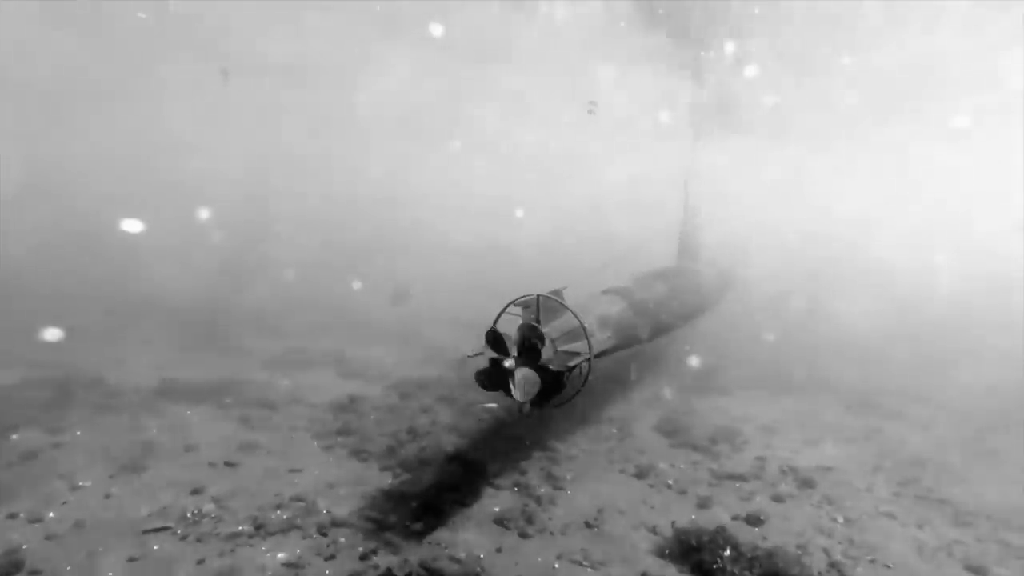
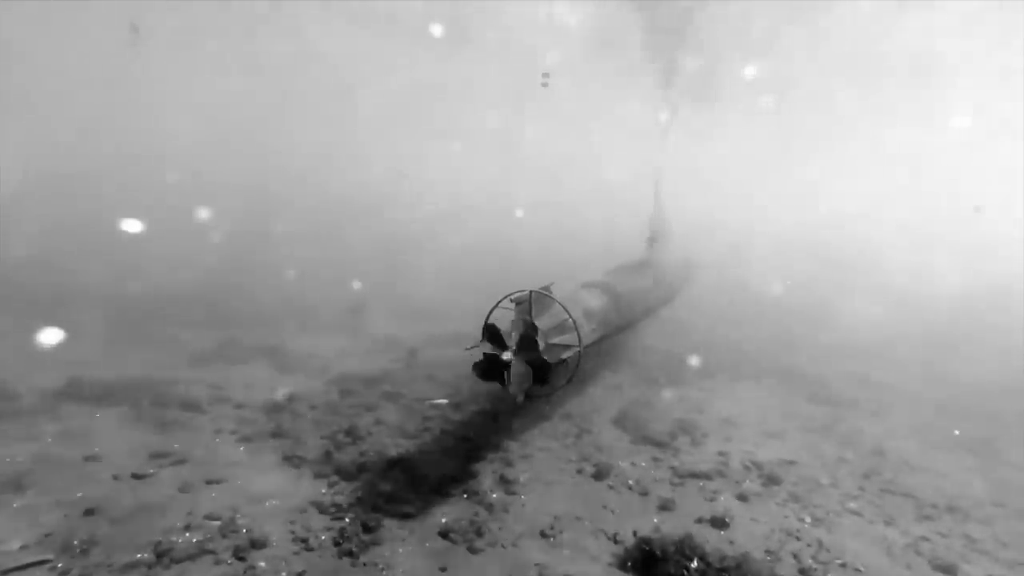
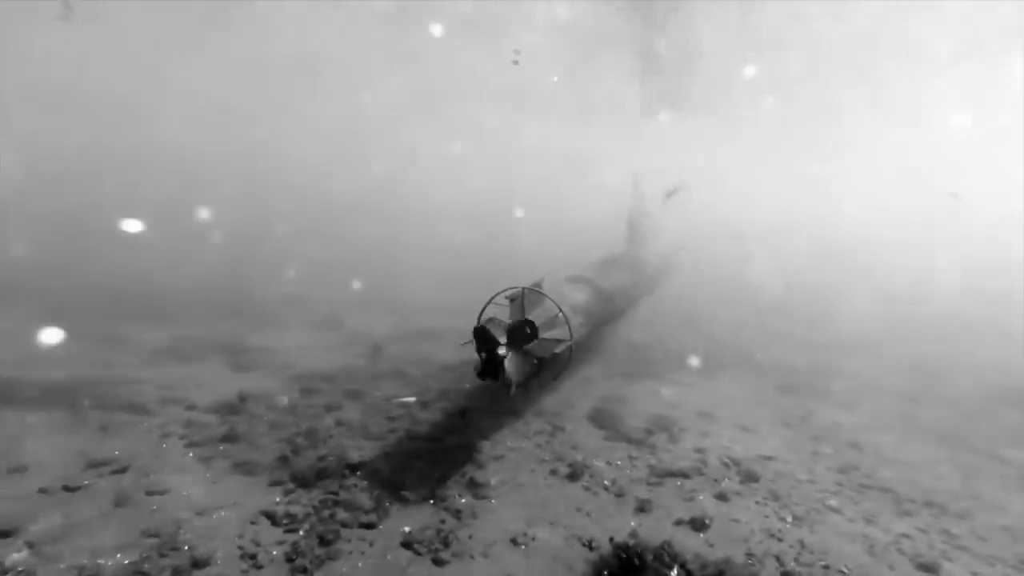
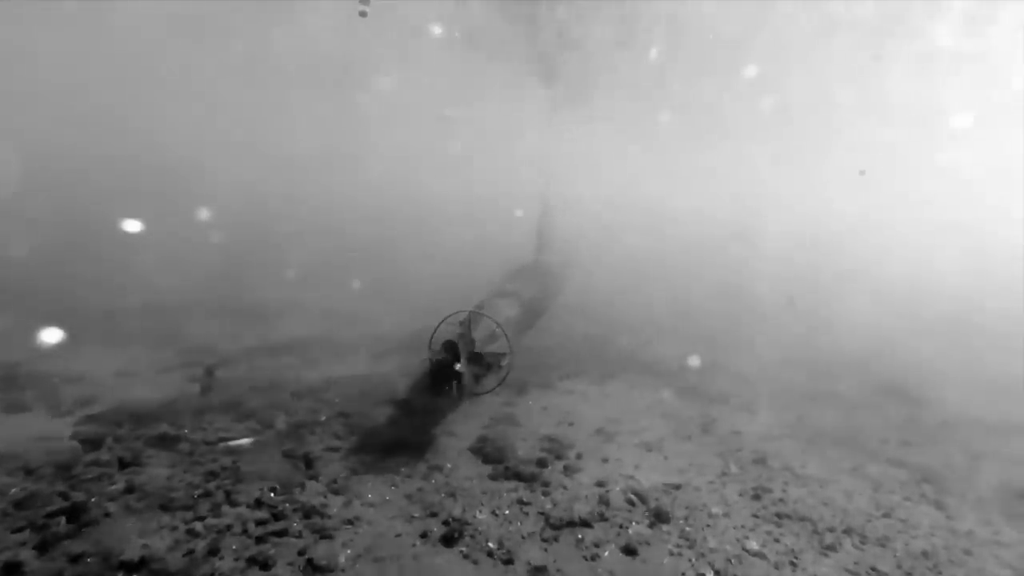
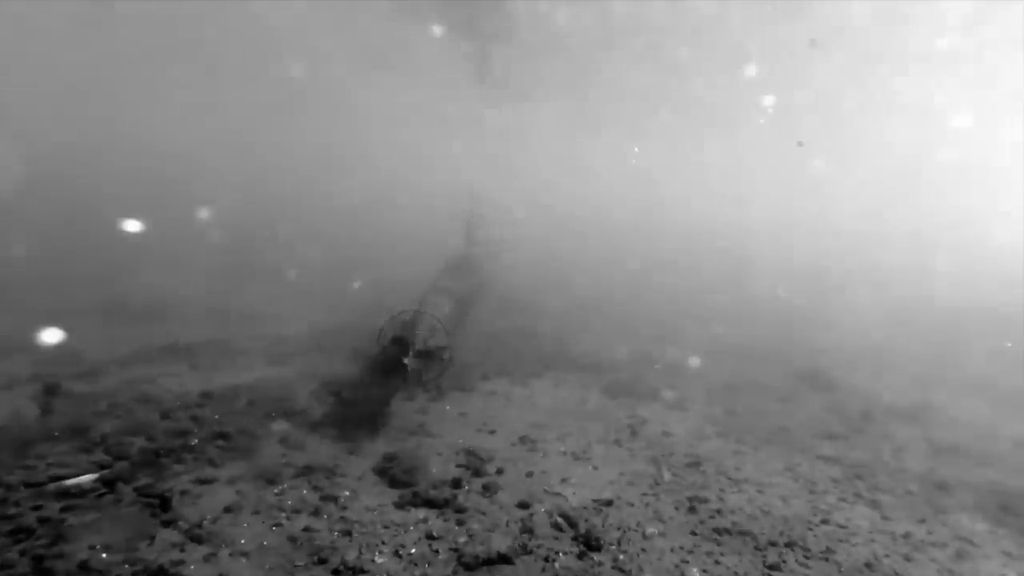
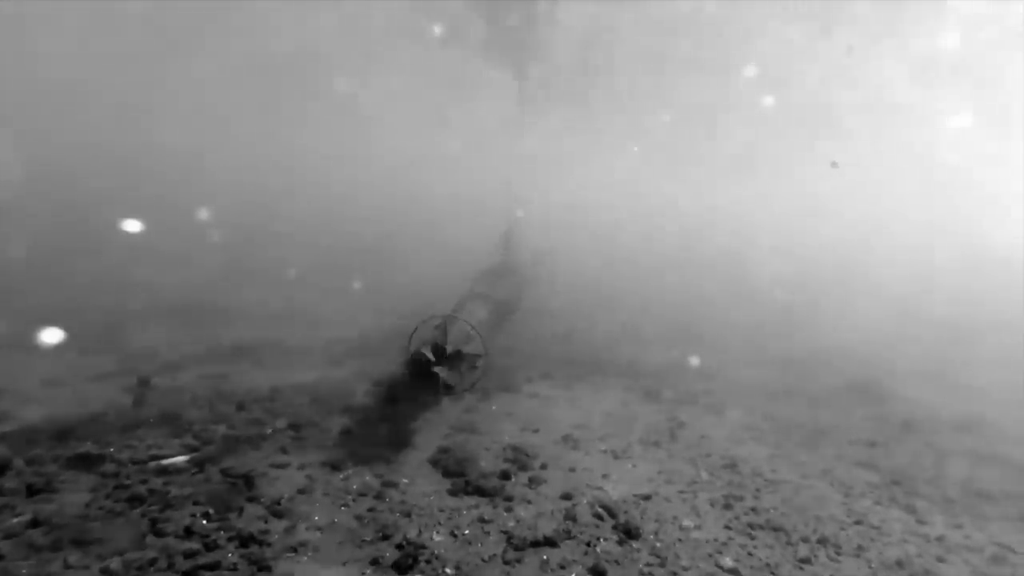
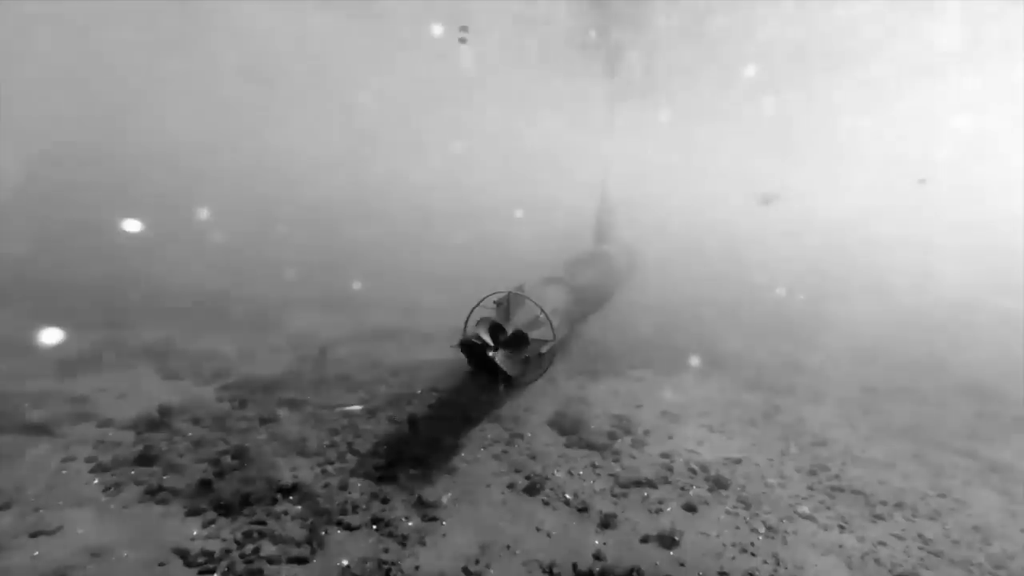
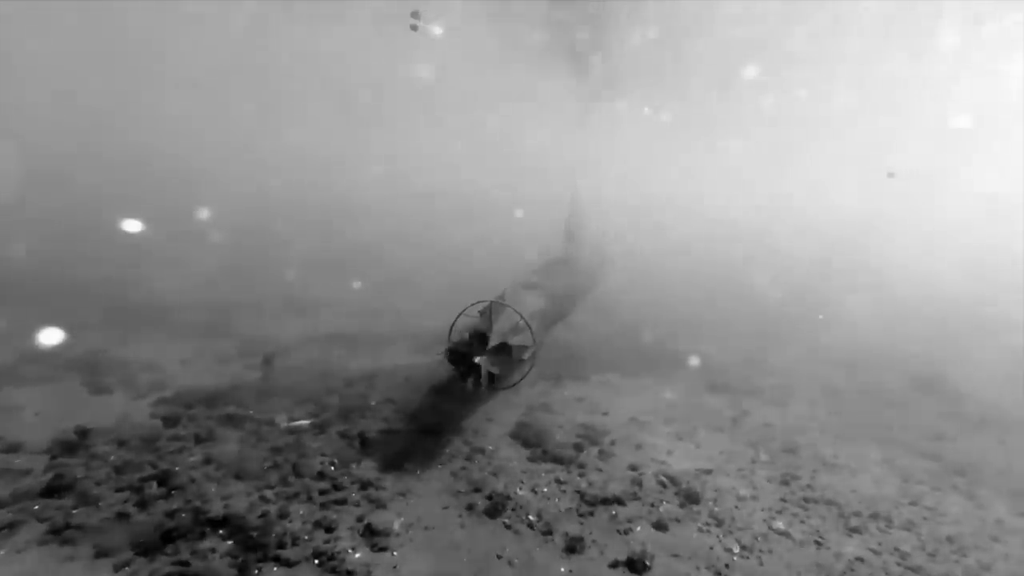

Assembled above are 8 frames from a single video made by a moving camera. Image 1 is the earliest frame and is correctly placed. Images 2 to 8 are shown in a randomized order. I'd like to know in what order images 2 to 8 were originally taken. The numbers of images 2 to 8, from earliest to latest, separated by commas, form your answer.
2, 3, 7, 8, 4, 6, 5
